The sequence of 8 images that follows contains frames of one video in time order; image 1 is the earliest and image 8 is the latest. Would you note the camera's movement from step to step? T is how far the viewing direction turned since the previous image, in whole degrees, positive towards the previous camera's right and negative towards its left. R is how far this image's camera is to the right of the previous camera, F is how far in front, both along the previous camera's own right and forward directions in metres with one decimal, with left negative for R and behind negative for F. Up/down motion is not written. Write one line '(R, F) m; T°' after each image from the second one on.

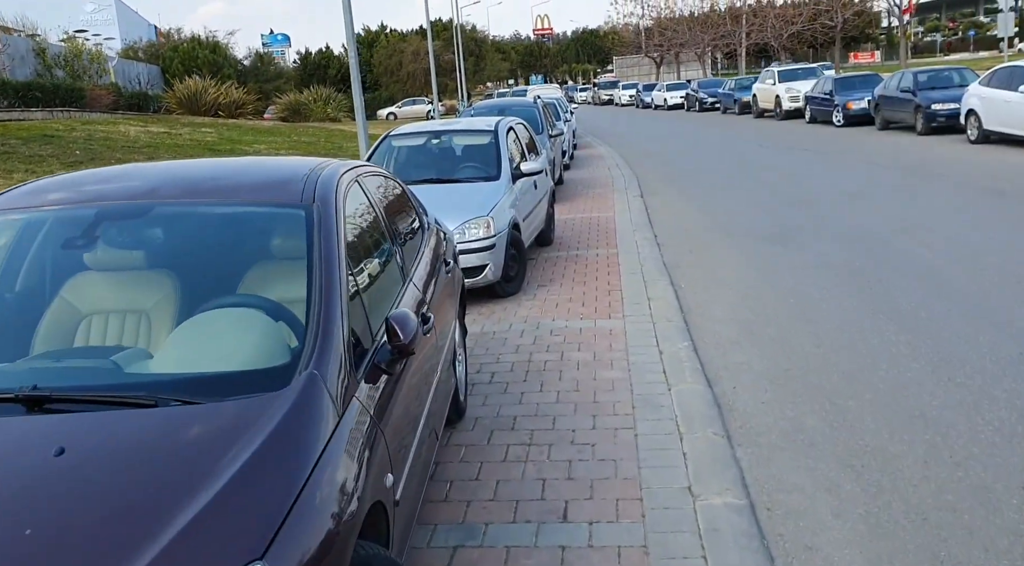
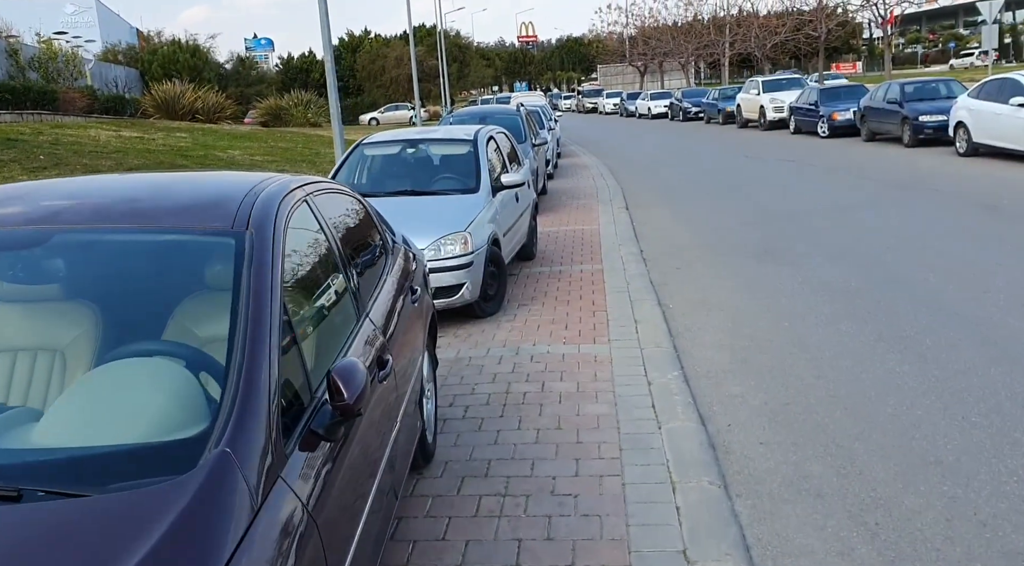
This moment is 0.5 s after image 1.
(0.0, +0.5) m; +1°
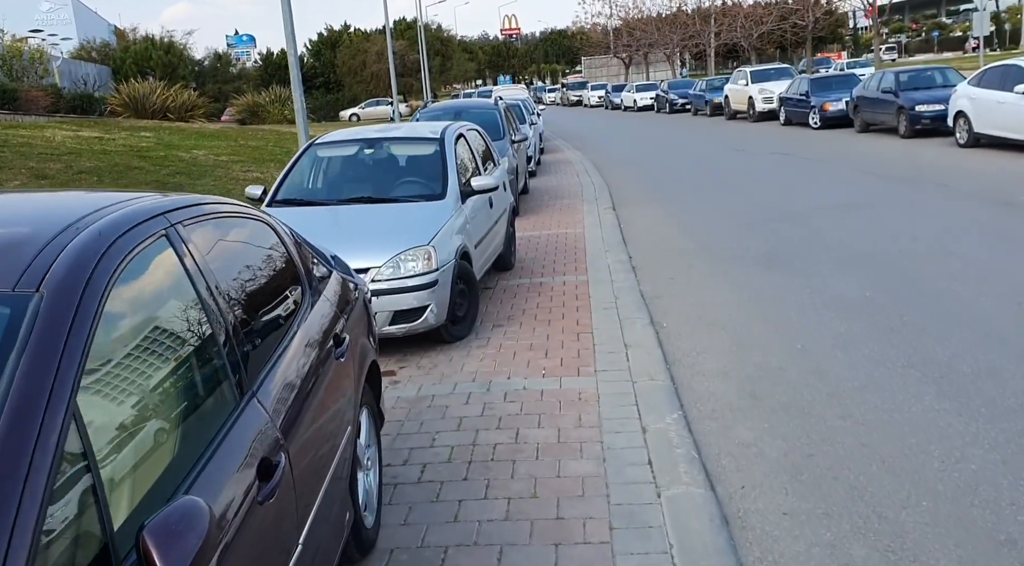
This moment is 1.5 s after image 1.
(+0.1, +0.9) m; +1°
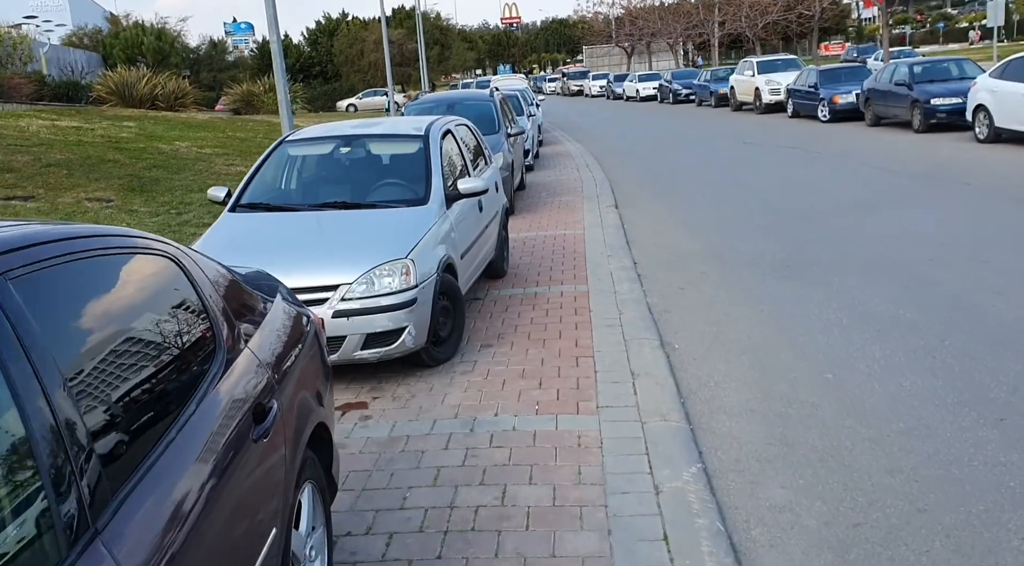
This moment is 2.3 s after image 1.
(+0.1, +0.8) m; 0°
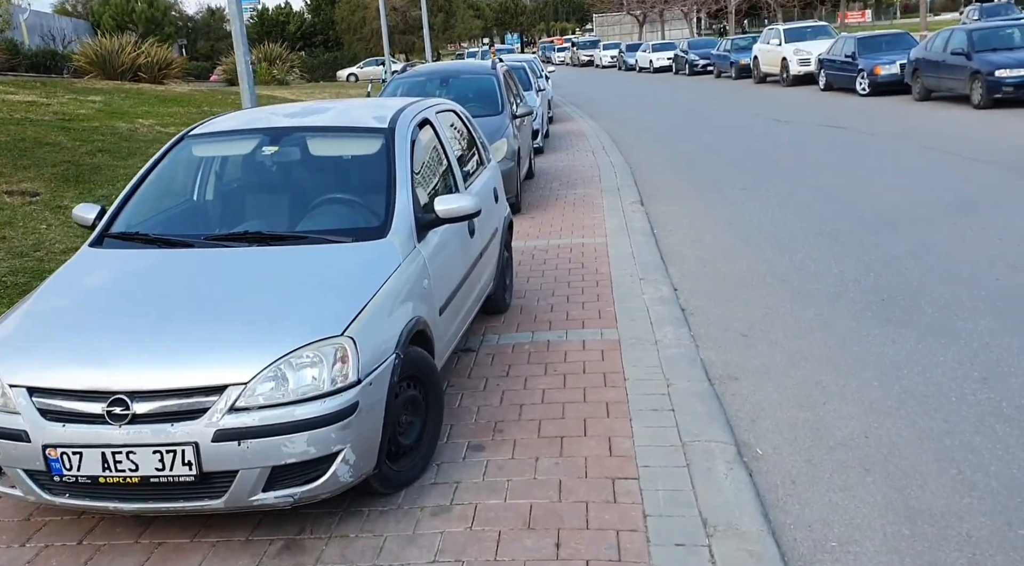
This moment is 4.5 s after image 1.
(0.0, +2.1) m; -1°
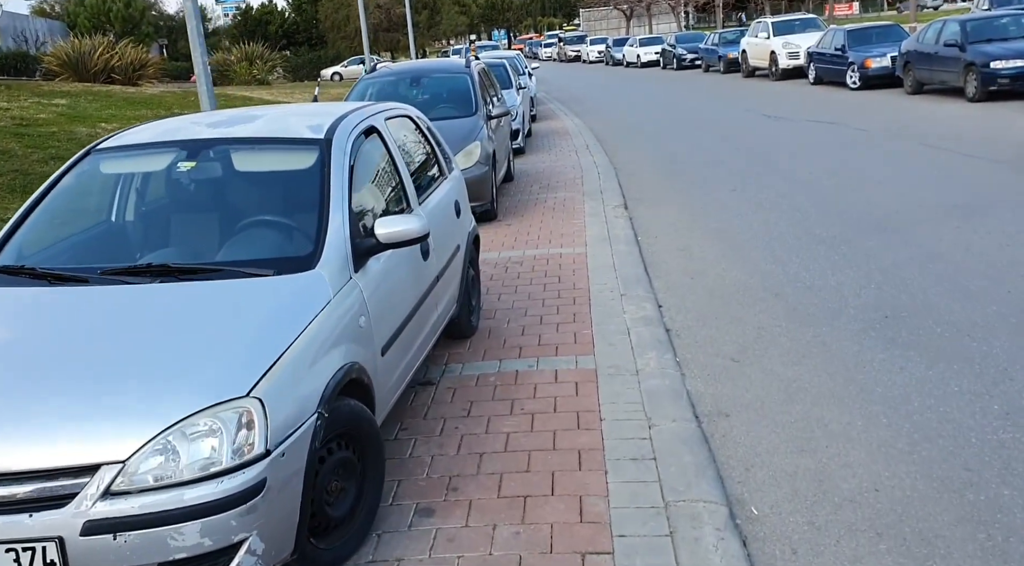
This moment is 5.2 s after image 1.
(+0.2, +0.6) m; +1°
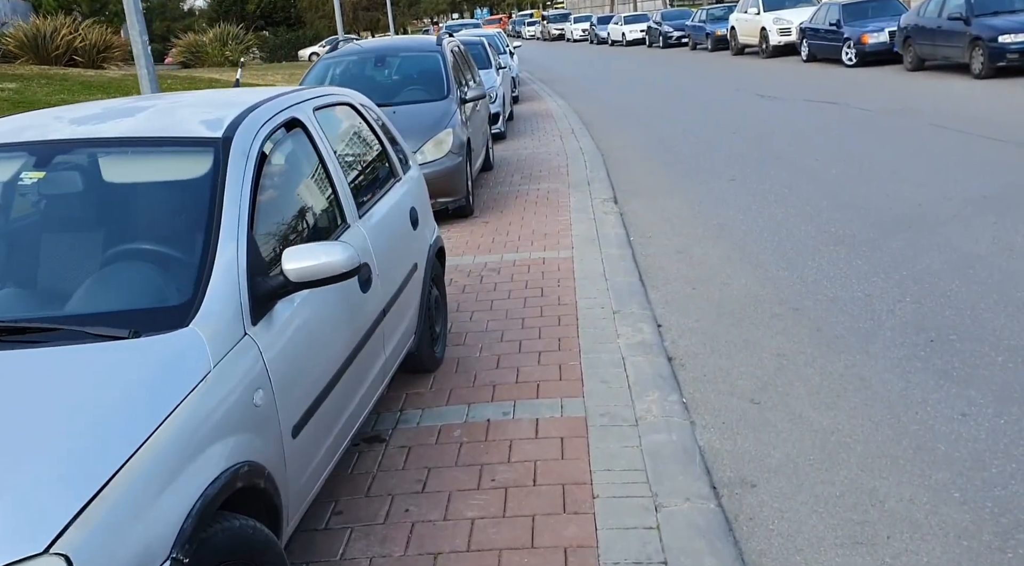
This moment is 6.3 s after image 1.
(+0.1, +1.0) m; +1°
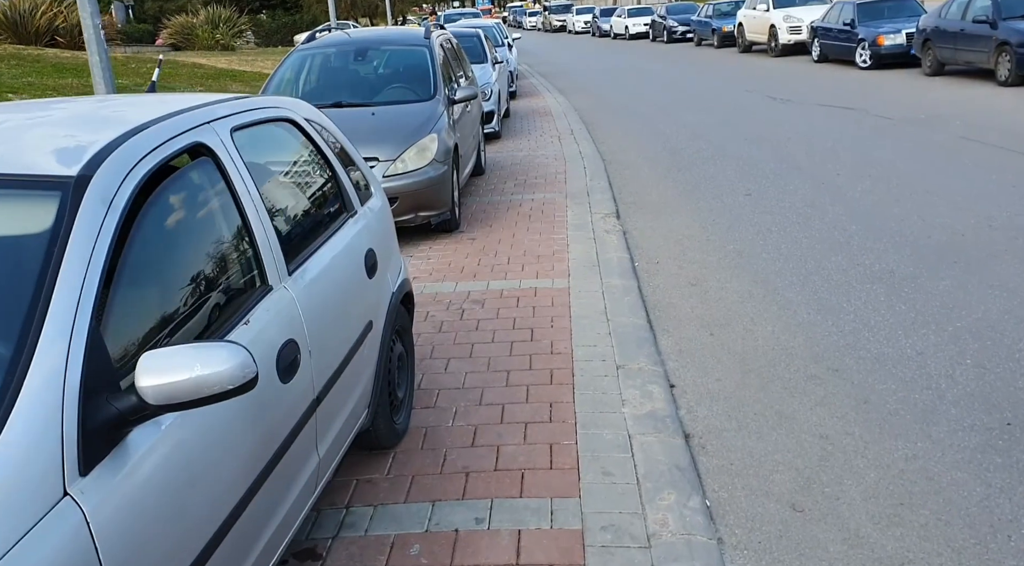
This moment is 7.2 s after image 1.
(+0.1, +0.9) m; 0°
